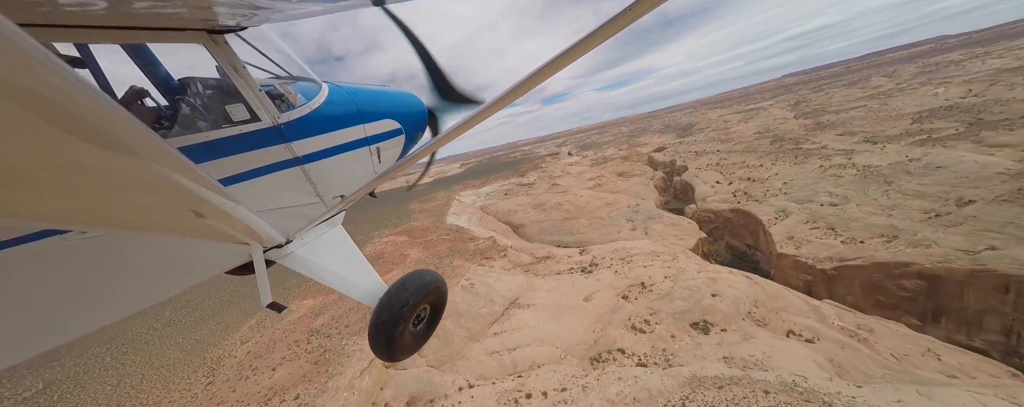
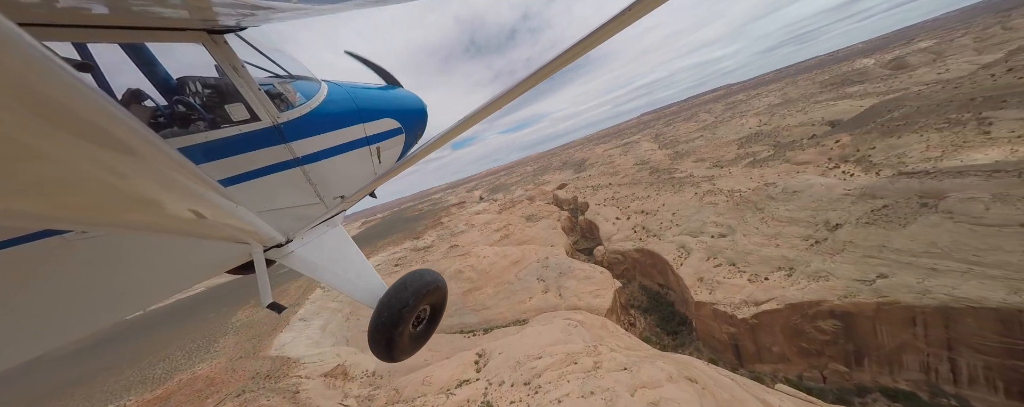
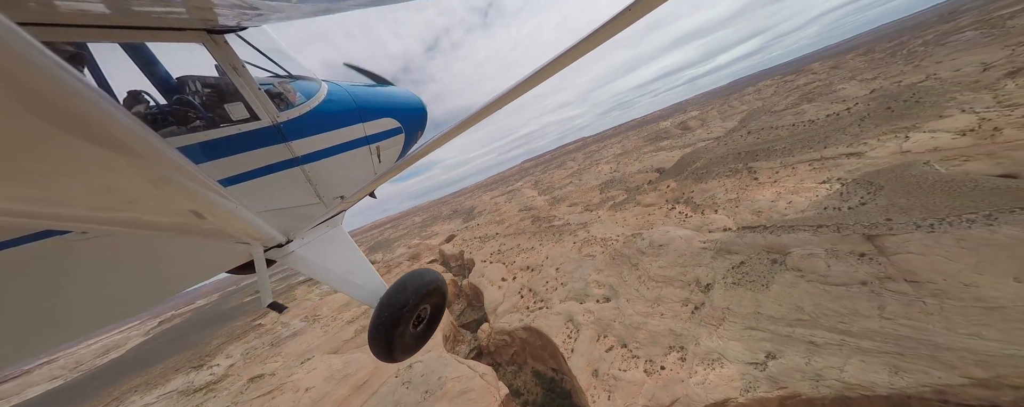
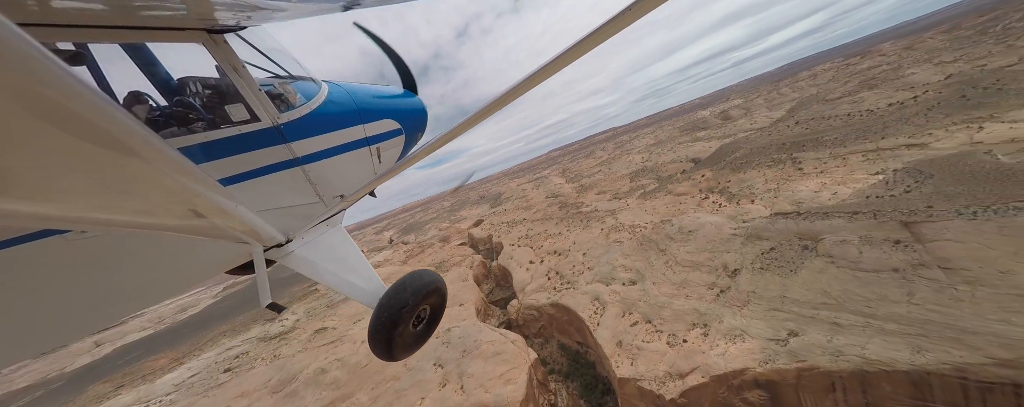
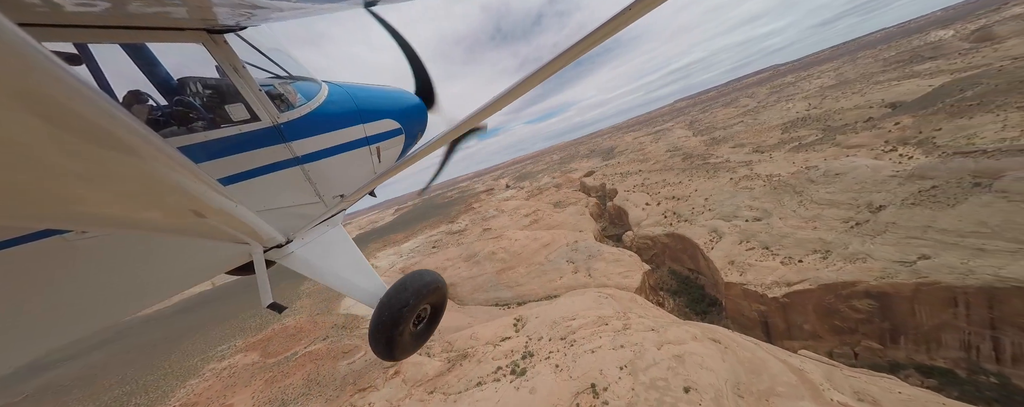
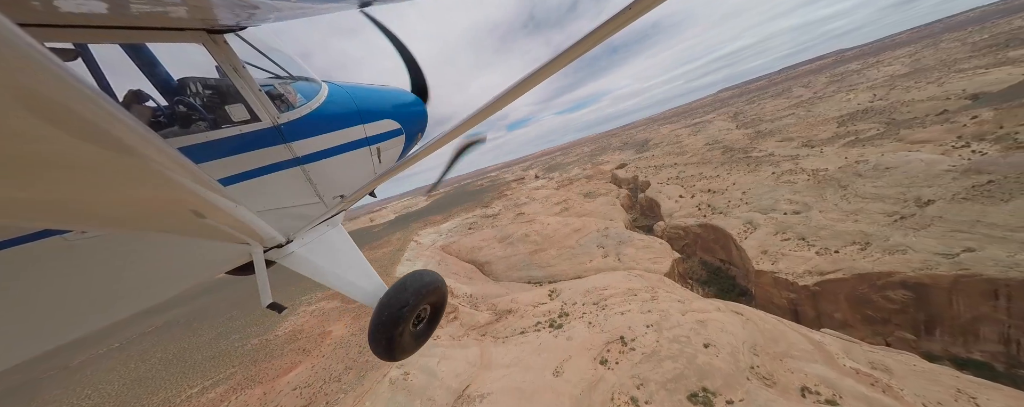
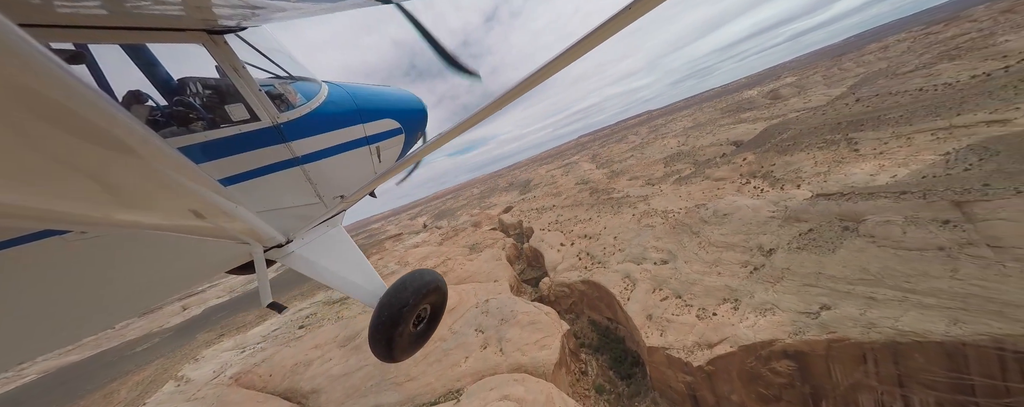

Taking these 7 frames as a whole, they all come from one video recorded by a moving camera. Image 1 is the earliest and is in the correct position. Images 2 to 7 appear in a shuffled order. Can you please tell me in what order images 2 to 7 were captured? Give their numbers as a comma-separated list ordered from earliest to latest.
6, 5, 2, 7, 4, 3
